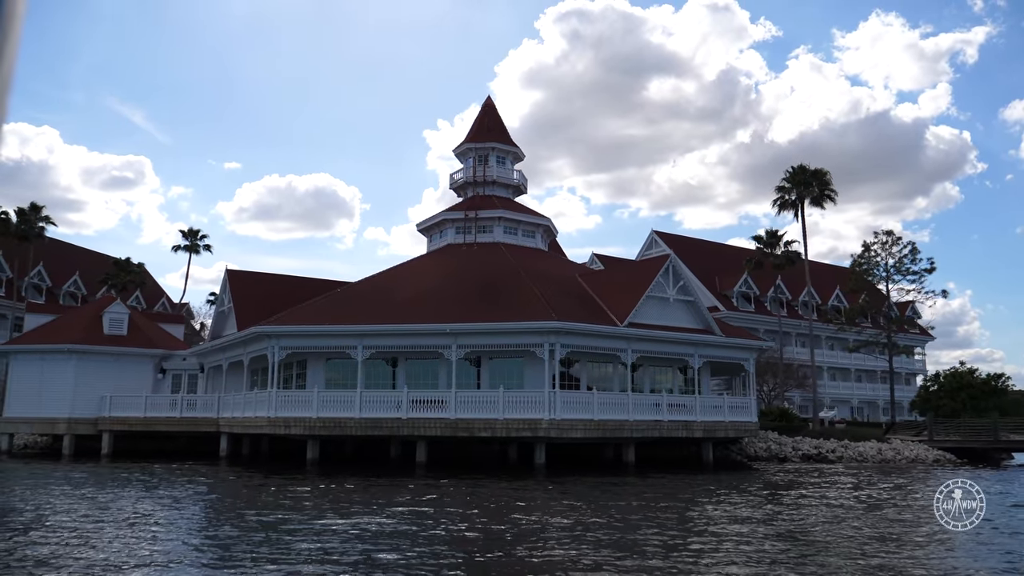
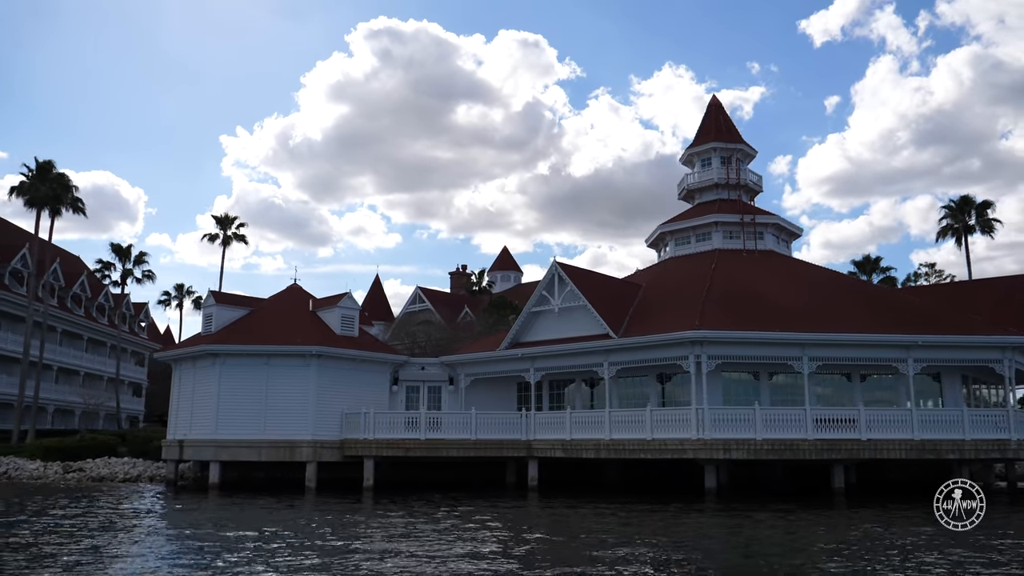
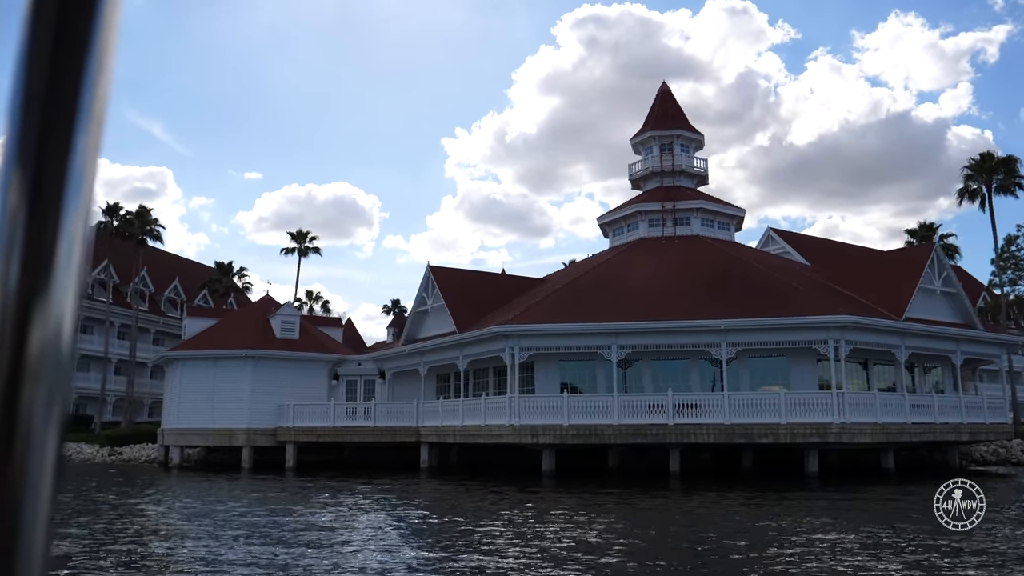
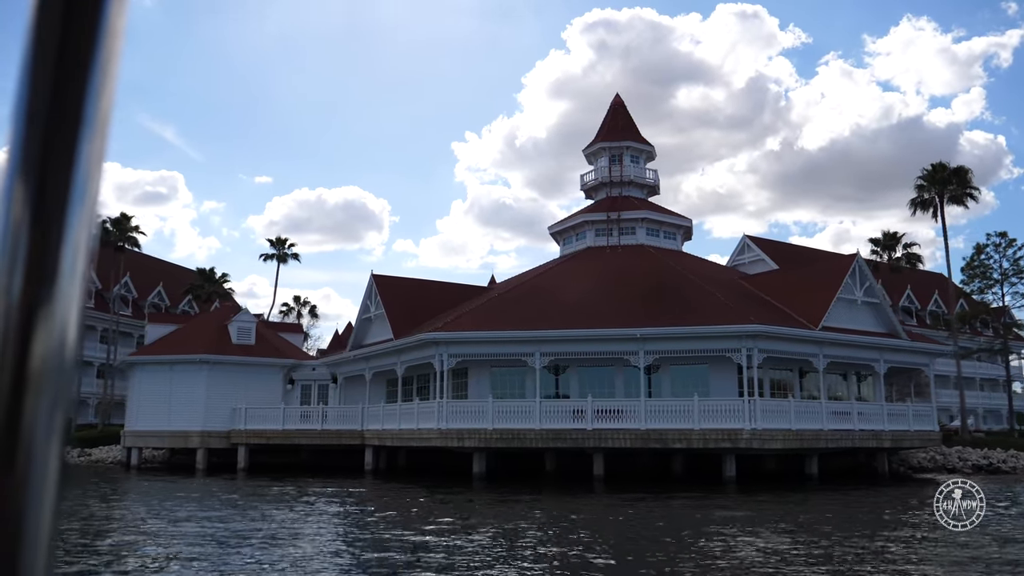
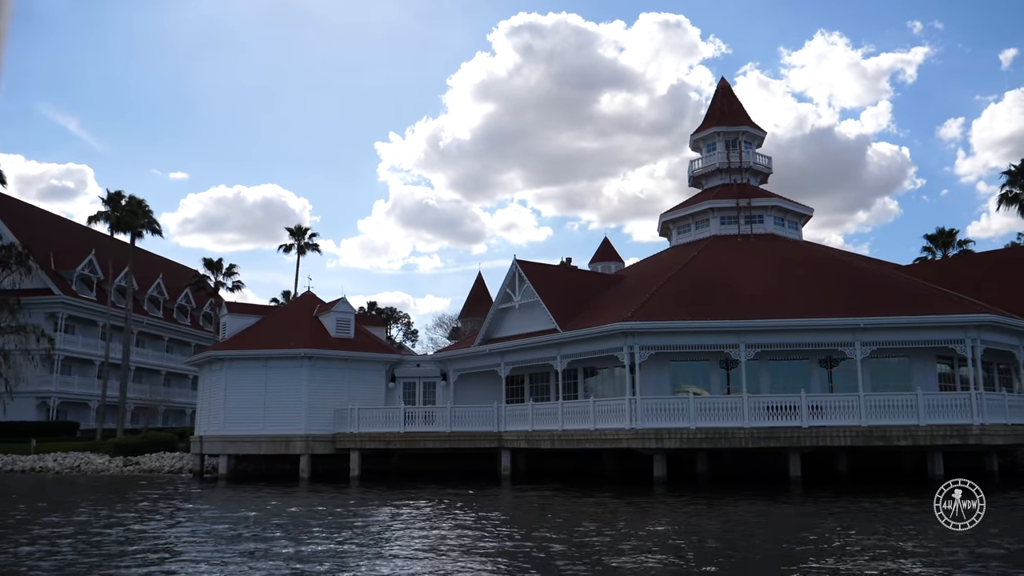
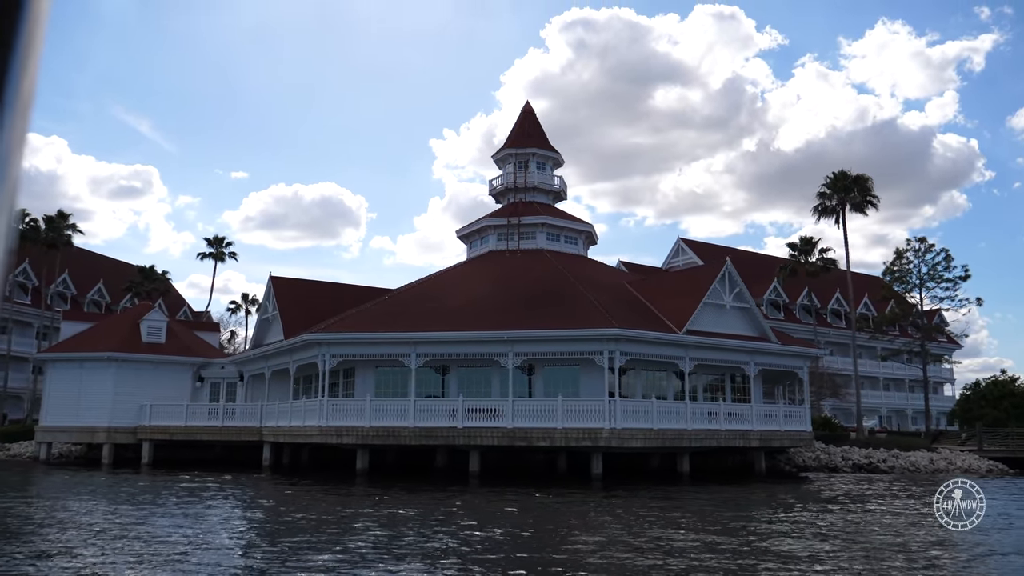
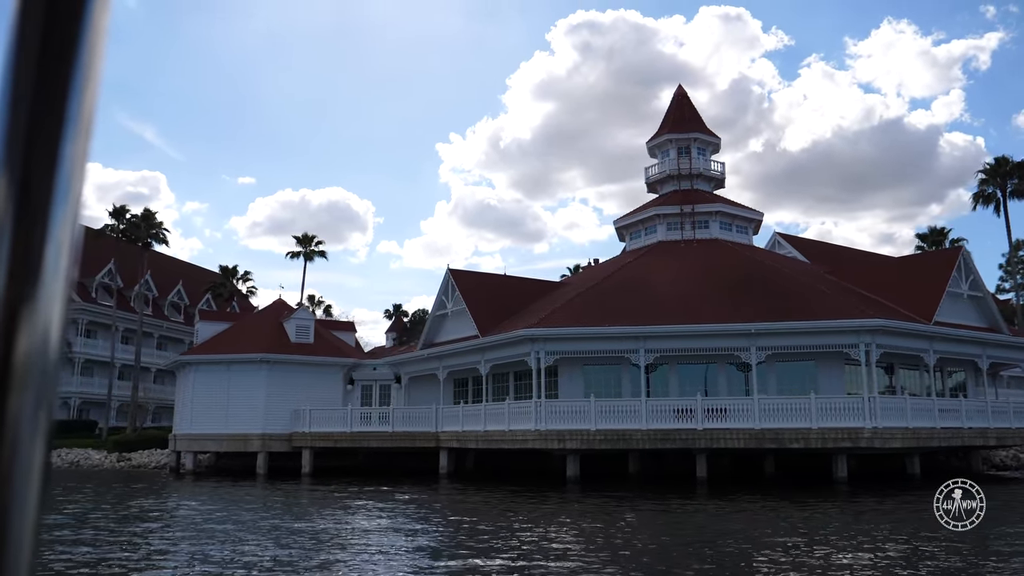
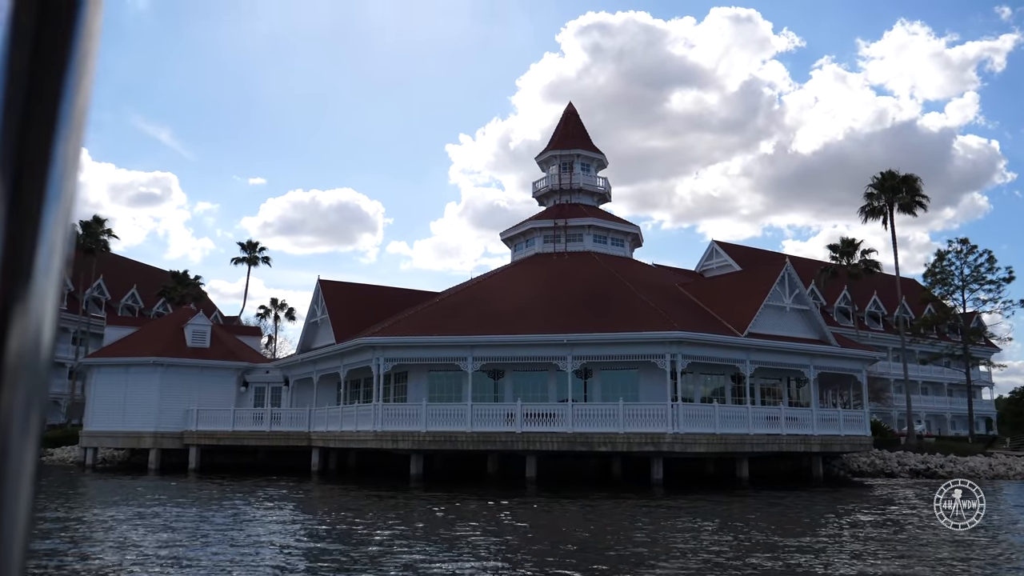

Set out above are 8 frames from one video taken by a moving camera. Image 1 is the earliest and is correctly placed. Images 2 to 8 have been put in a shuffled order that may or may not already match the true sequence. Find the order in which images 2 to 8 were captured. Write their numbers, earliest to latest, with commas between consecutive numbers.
6, 8, 4, 3, 7, 5, 2
